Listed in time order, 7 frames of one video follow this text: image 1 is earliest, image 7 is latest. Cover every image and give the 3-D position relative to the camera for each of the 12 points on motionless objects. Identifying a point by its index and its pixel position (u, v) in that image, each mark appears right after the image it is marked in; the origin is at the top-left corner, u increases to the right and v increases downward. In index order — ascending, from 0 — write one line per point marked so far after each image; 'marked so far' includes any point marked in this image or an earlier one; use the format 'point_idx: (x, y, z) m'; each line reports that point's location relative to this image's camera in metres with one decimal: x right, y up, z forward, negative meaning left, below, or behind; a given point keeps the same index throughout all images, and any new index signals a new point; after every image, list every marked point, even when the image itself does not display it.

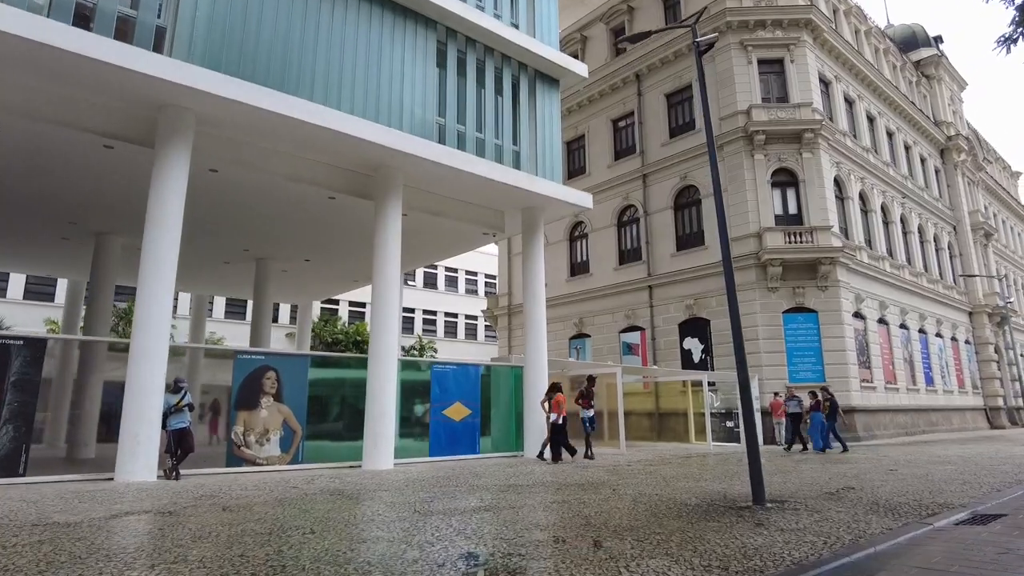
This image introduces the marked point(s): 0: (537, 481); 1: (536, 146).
0: (+0.4, -2.9, +9.6) m
1: (+0.6, +3.5, +16.0) m
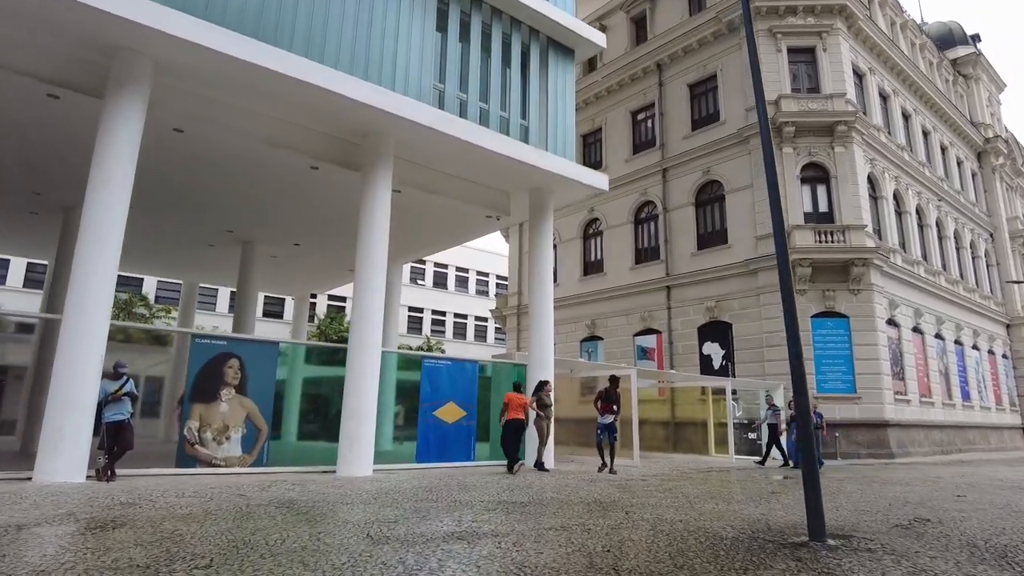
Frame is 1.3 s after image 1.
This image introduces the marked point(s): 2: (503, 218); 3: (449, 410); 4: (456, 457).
0: (+0.3, -2.6, +8.0) m
1: (+0.8, +3.8, +14.4) m
2: (-0.3, +1.8, +15.5) m
3: (-1.3, -2.5, +12.8) m
4: (-1.2, -3.4, +12.8) m
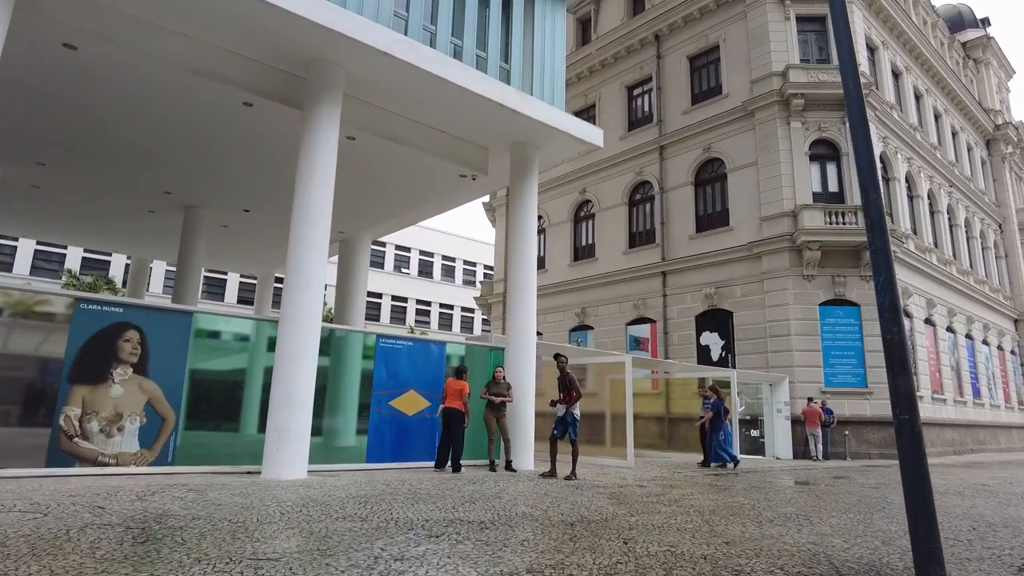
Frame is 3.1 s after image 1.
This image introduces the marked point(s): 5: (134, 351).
0: (-0.1, -2.1, +6.0) m
1: (+0.4, +4.3, +12.4) m
2: (-0.7, +2.4, +13.5) m
3: (-1.8, -1.9, +10.8) m
4: (-1.6, -2.8, +10.8) m
5: (-4.9, -0.8, +8.3) m
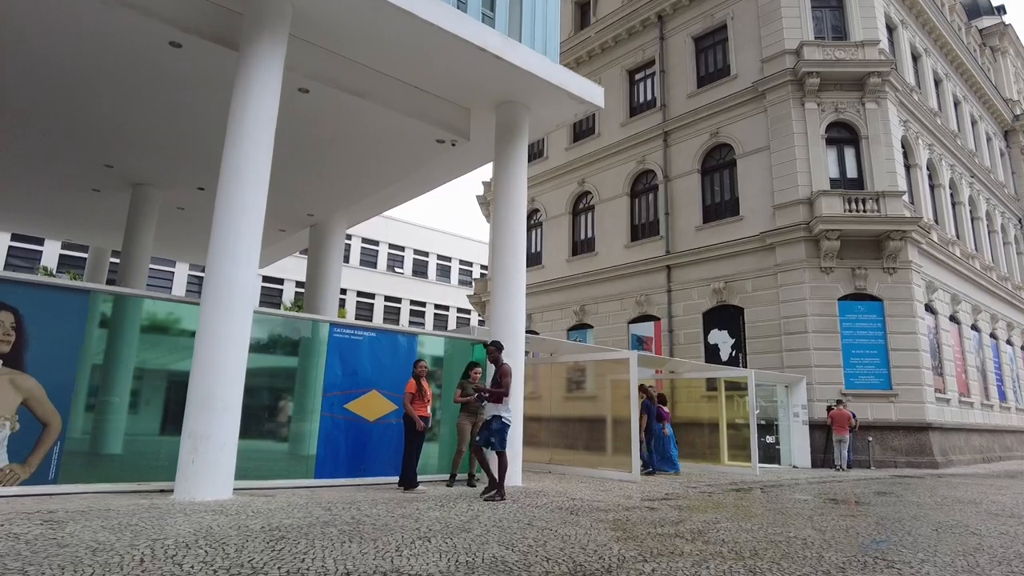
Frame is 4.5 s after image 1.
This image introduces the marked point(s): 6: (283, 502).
0: (-0.3, -1.8, +4.2) m
1: (+0.1, +4.6, +10.7) m
2: (-1.0, +2.6, +11.7) m
3: (-2.0, -1.6, +9.0) m
4: (-1.9, -2.5, +9.0) m
5: (-5.1, -0.5, +6.5) m
6: (-2.4, -2.2, +6.8) m
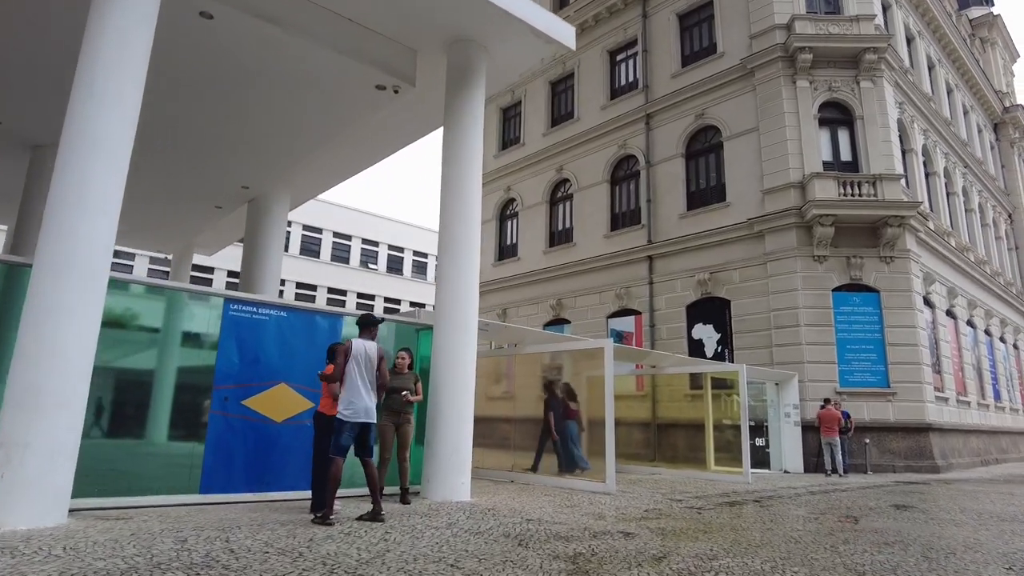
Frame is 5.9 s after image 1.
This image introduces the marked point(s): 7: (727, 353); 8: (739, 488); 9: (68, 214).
0: (-0.8, -1.4, +2.5) m
1: (-0.5, +4.9, +9.0) m
2: (-1.7, +3.0, +10.0) m
3: (-2.6, -1.2, +7.3) m
4: (-2.5, -2.2, +7.2) m
5: (-5.7, -0.1, +4.7) m
6: (-2.9, -1.9, +5.0) m
7: (+6.6, -2.0, +19.8) m
8: (+3.9, -3.4, +11.0) m
9: (-3.8, +0.6, +5.5) m
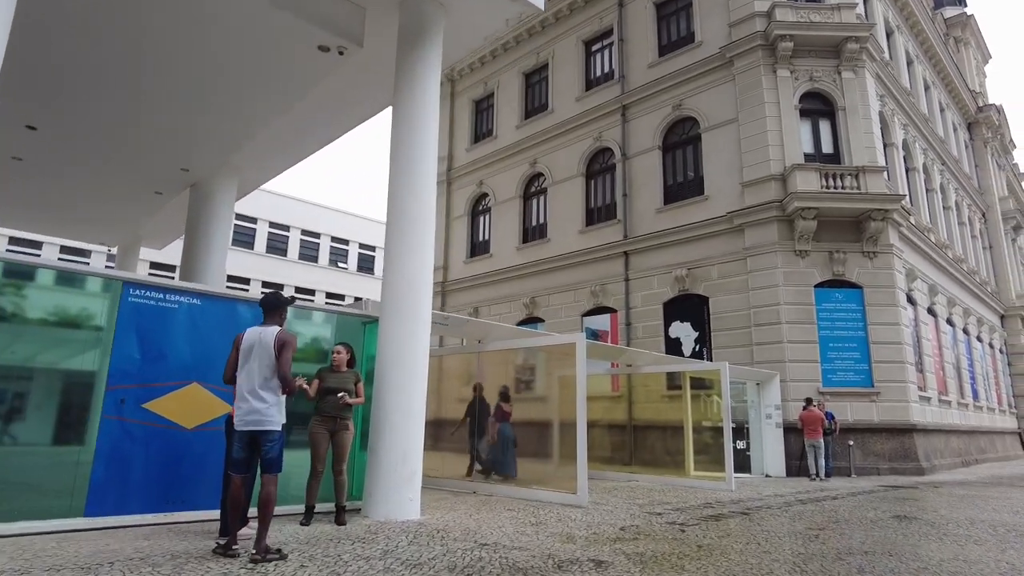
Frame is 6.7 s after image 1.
0: (-1.1, -1.3, +1.5) m
1: (-1.0, +5.1, +8.0) m
2: (-2.2, +3.1, +9.0) m
3: (-3.1, -1.1, +6.2) m
4: (-2.9, -2.0, +6.1) m
5: (-6.0, 0.0, +3.5) m
6: (-3.3, -1.7, +3.9) m
7: (+5.7, -1.9, +19.0) m
8: (+3.3, -3.3, +10.1) m
9: (-4.2, +0.8, +4.4) m
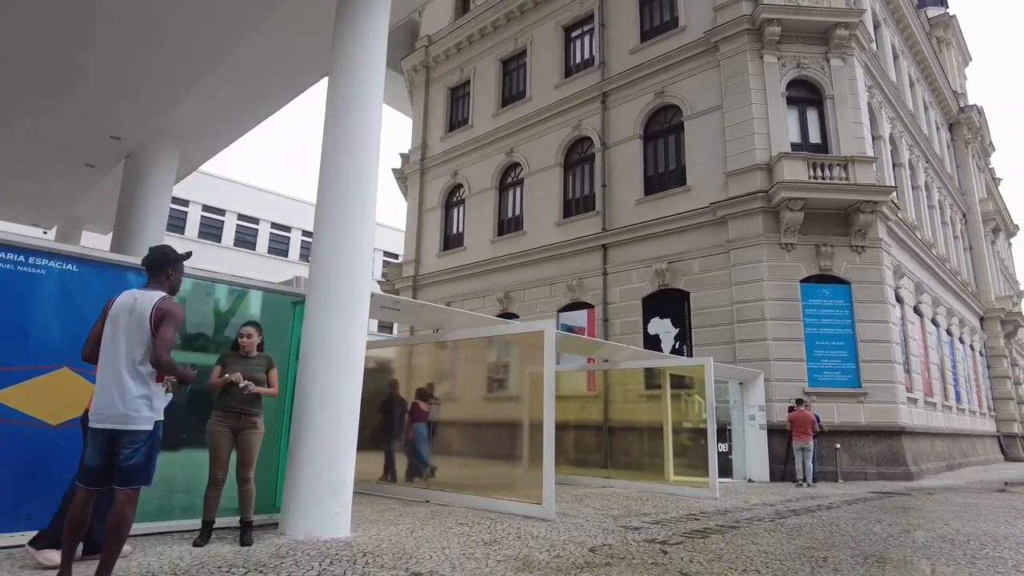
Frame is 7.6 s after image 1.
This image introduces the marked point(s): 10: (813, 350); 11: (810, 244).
0: (-1.3, -1.0, +0.3) m
1: (-1.4, +5.4, +6.8) m
2: (-2.6, +3.4, +7.8) m
3: (-3.5, -0.8, +5.0) m
4: (-3.3, -1.7, +4.9) m
5: (-6.3, +0.4, +2.2) m
6: (-3.6, -1.4, +2.7) m
7: (+4.9, -1.7, +18.1) m
8: (+2.7, -3.1, +9.1) m
9: (-4.5, +1.1, +3.1) m
10: (+7.7, -1.6, +16.5) m
11: (+7.9, +1.2, +17.1) m
